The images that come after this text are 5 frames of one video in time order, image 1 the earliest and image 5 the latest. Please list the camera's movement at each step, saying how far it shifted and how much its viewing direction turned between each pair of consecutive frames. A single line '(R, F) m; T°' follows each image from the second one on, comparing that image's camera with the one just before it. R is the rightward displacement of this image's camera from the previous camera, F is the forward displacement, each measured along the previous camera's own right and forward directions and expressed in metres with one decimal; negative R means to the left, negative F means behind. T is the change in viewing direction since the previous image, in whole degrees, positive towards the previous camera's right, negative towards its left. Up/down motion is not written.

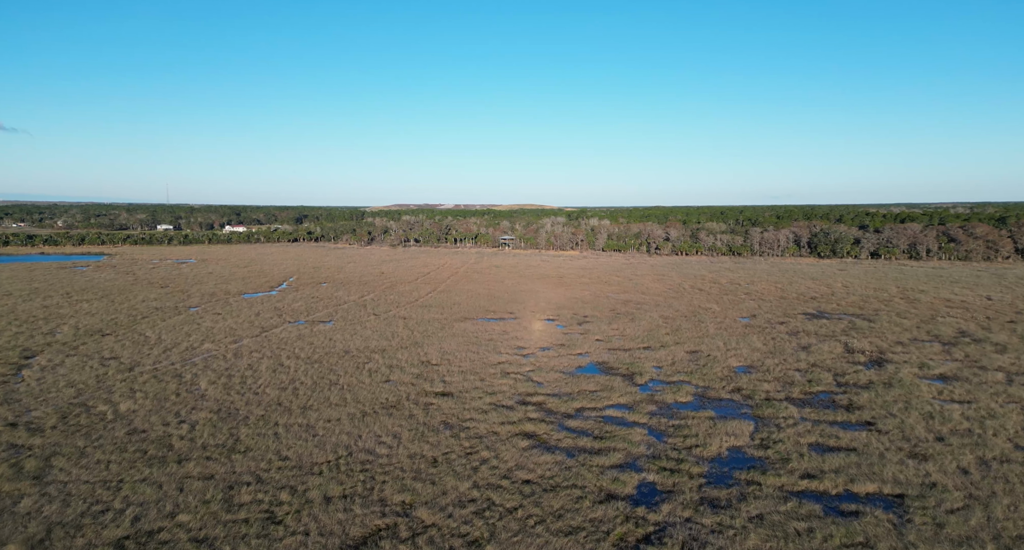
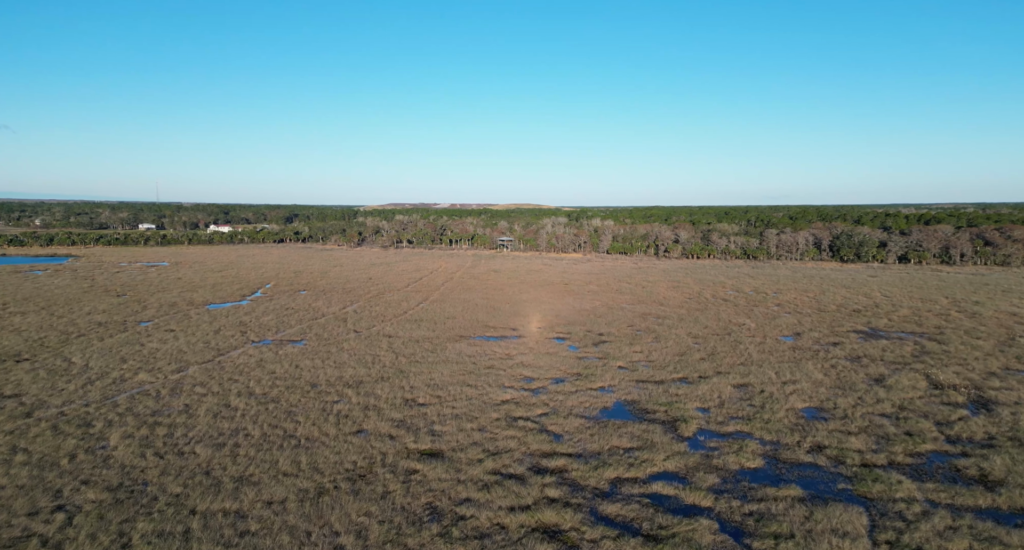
(-0.3, +3.9) m; 0°
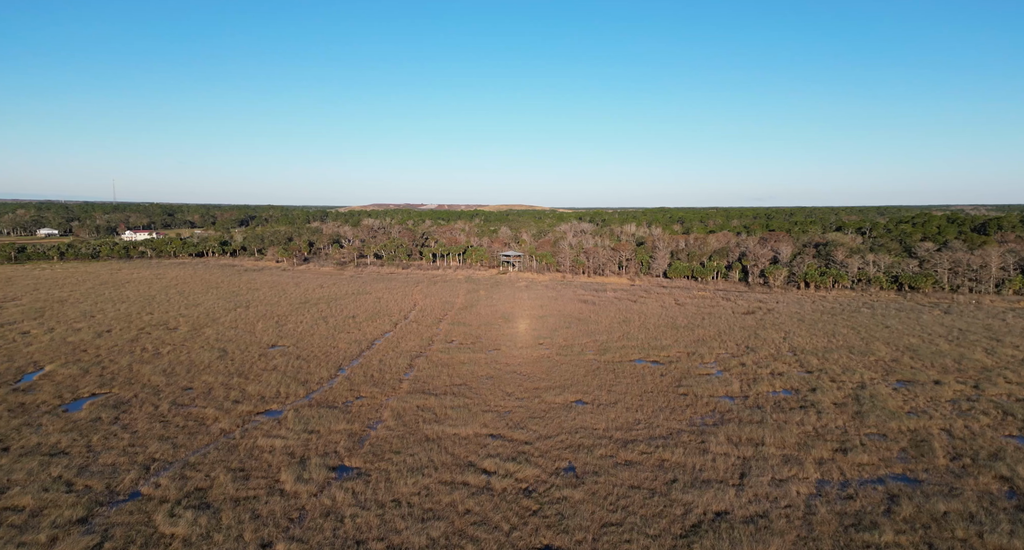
(-1.8, +20.0) m; +1°
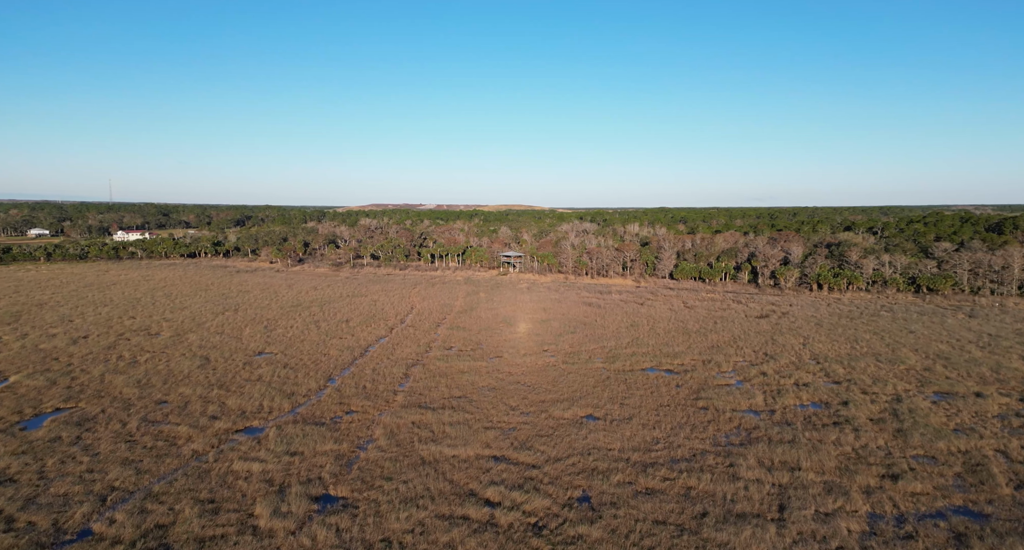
(-0.1, +1.4) m; 0°
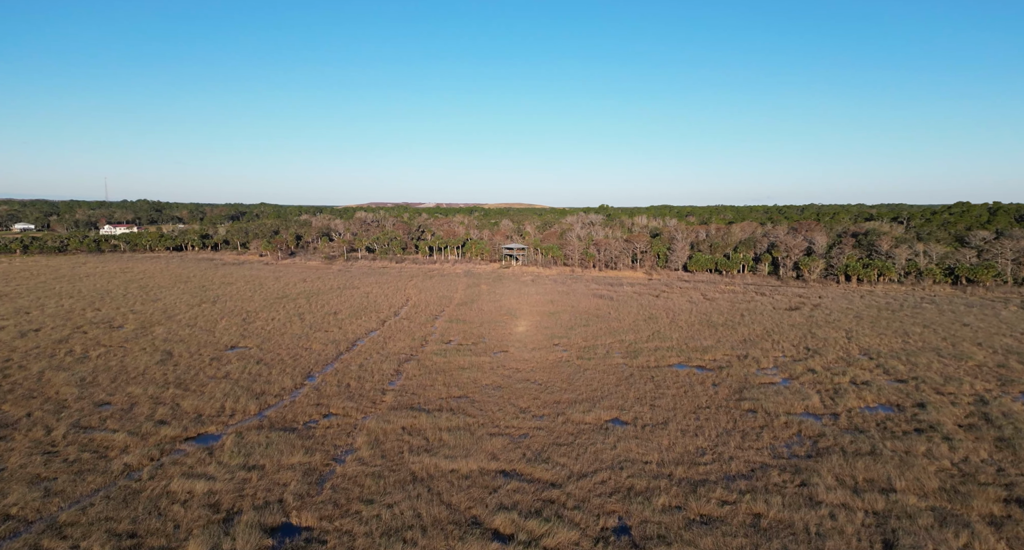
(-0.2, +2.5) m; 0°
